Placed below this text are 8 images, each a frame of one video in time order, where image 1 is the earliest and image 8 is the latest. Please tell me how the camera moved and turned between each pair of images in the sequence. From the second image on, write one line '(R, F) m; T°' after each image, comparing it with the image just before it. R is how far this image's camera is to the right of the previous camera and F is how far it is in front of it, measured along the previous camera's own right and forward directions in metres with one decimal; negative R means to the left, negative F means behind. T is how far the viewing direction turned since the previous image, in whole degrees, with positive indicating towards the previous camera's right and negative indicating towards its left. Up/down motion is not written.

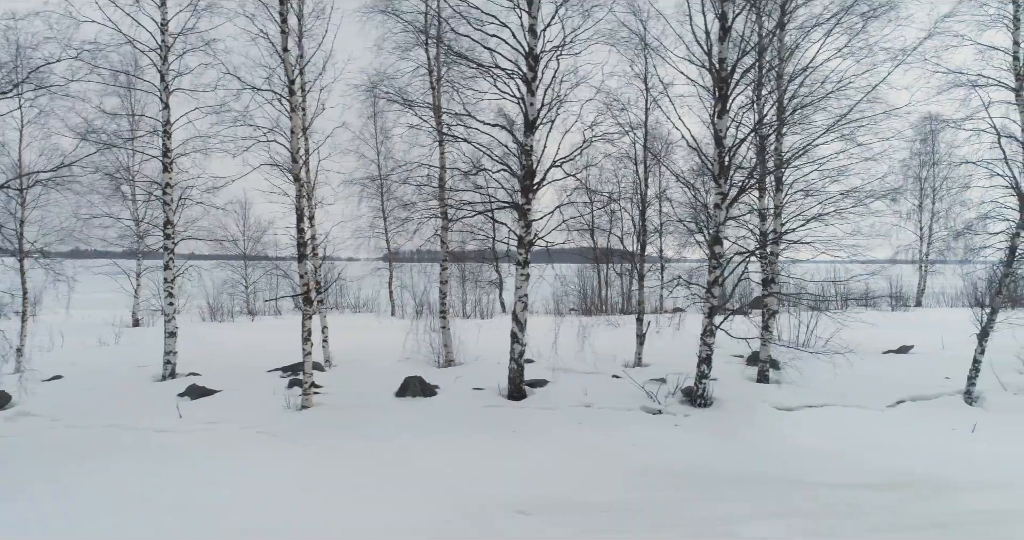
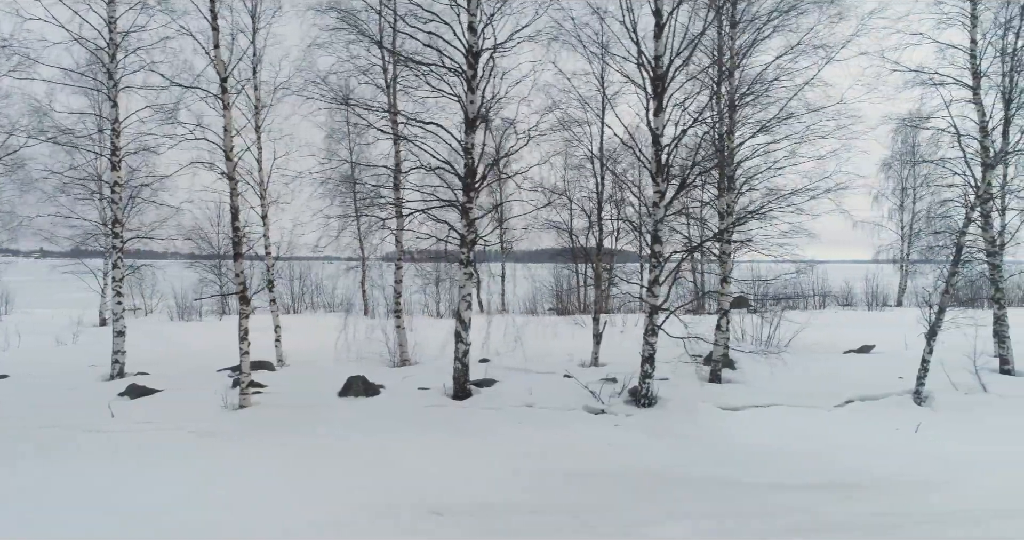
(+0.7, 0.0) m; 0°
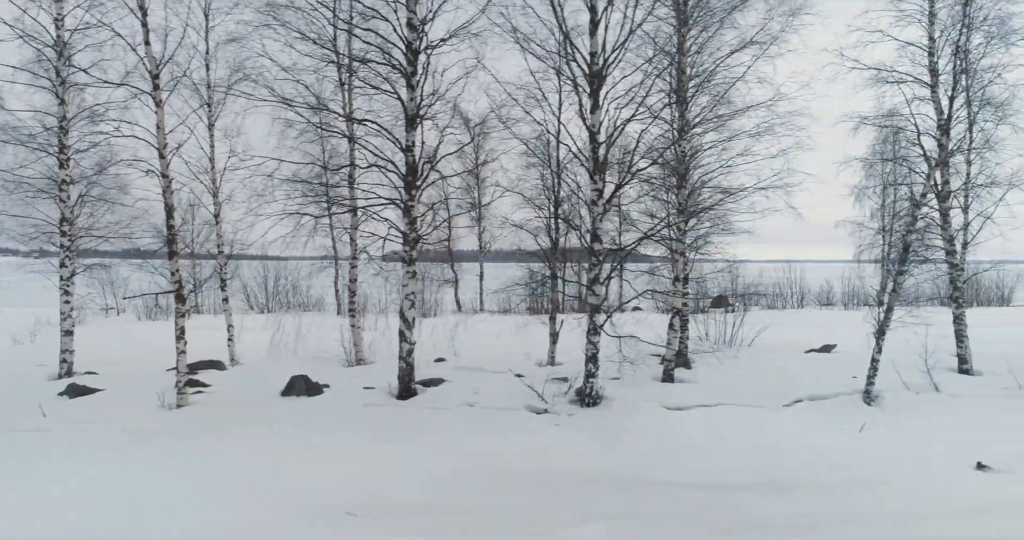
(+0.7, +0.1) m; 0°
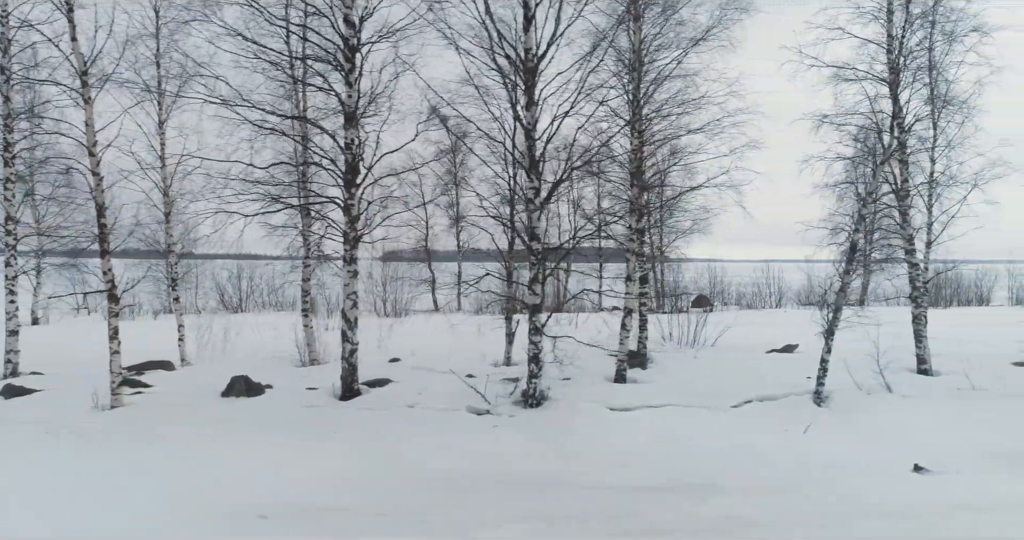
(+0.7, +0.1) m; 0°
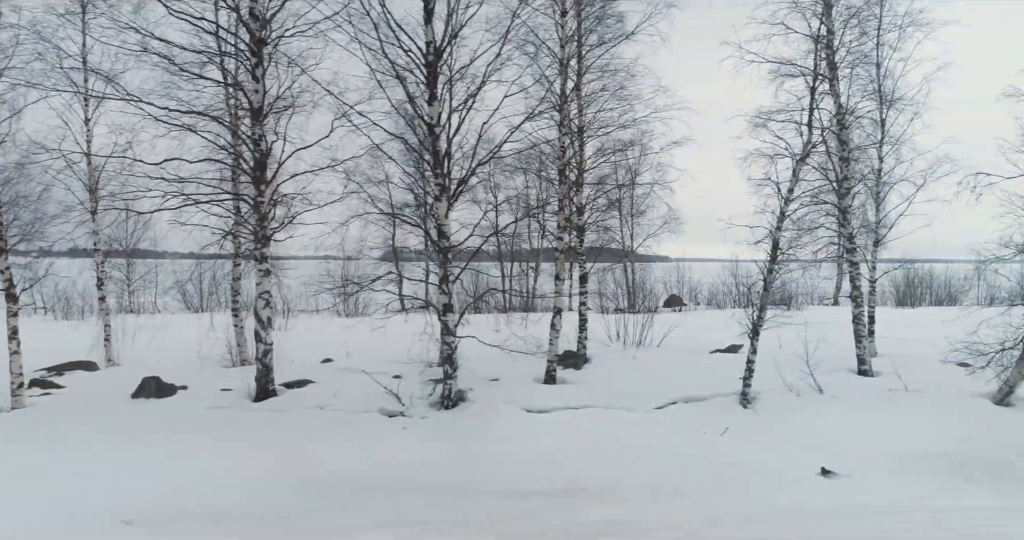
(+1.0, +0.2) m; 0°
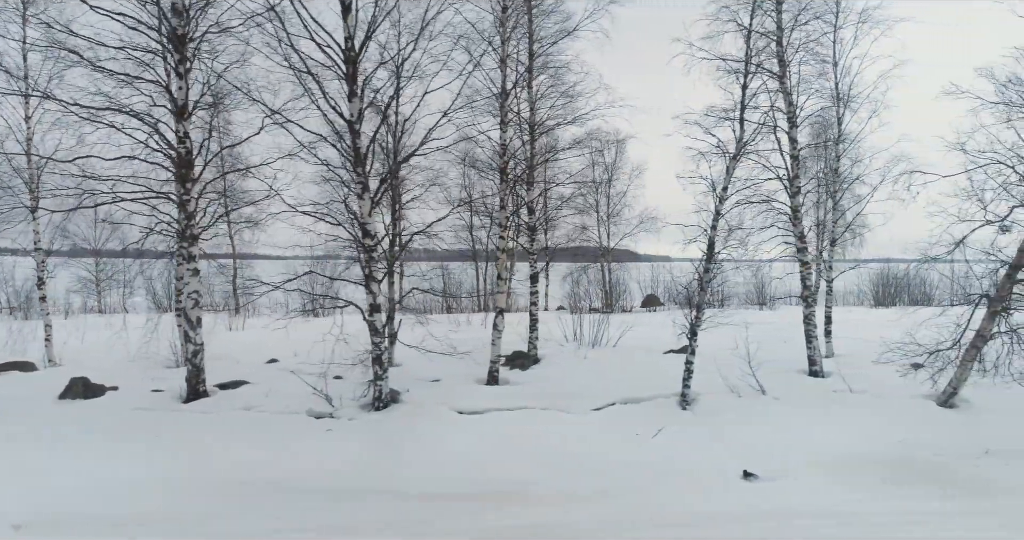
(+0.8, +0.1) m; 0°
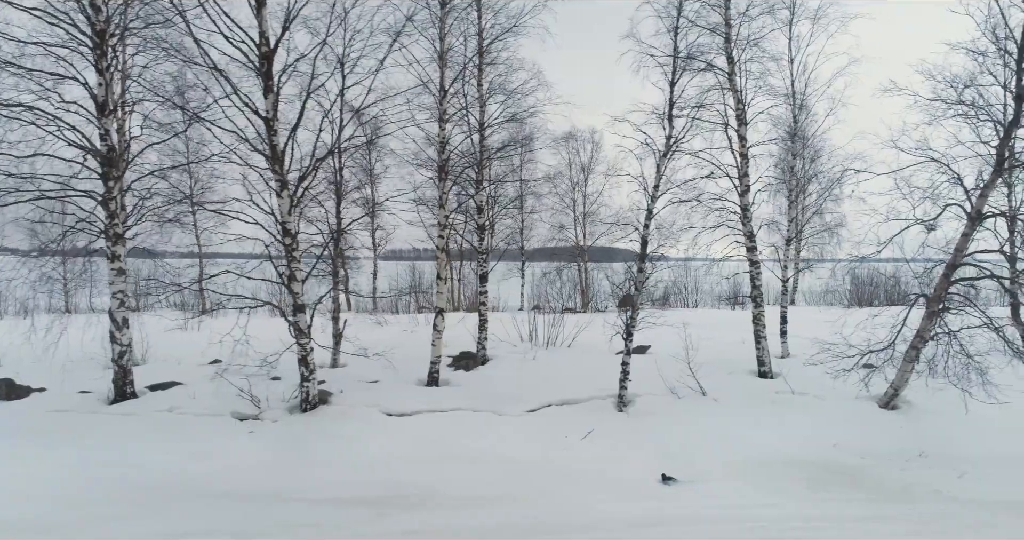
(+0.8, +0.1) m; 0°
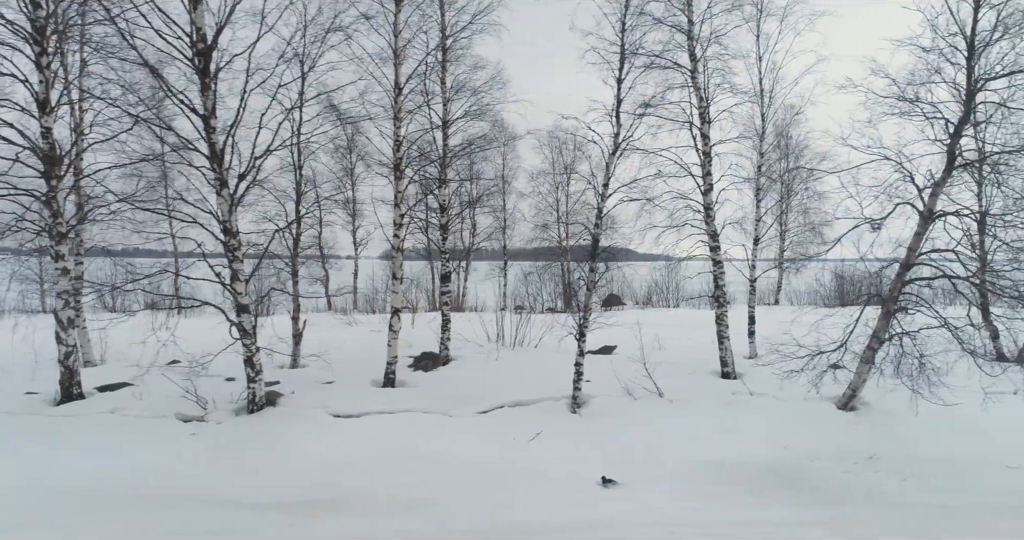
(+0.6, +0.1) m; 0°
